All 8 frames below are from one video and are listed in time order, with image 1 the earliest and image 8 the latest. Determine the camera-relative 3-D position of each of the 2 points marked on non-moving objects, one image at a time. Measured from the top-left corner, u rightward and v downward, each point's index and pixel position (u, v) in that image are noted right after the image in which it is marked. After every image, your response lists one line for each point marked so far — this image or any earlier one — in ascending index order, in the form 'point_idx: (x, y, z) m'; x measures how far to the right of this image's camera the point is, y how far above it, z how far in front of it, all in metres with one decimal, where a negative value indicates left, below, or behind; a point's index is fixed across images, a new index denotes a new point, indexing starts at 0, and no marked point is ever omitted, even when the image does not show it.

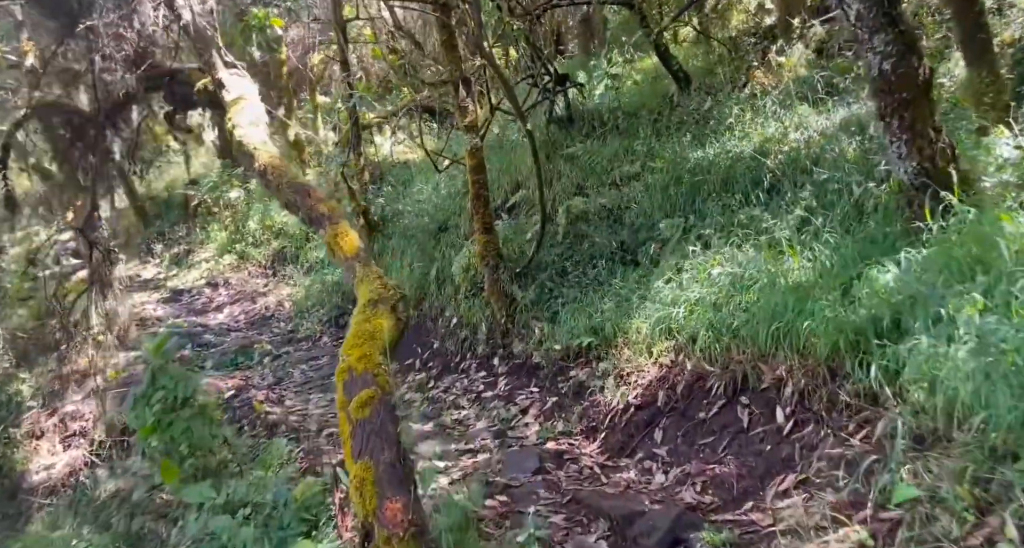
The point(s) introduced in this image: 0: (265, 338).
0: (-3.4, -0.8, +11.6) m
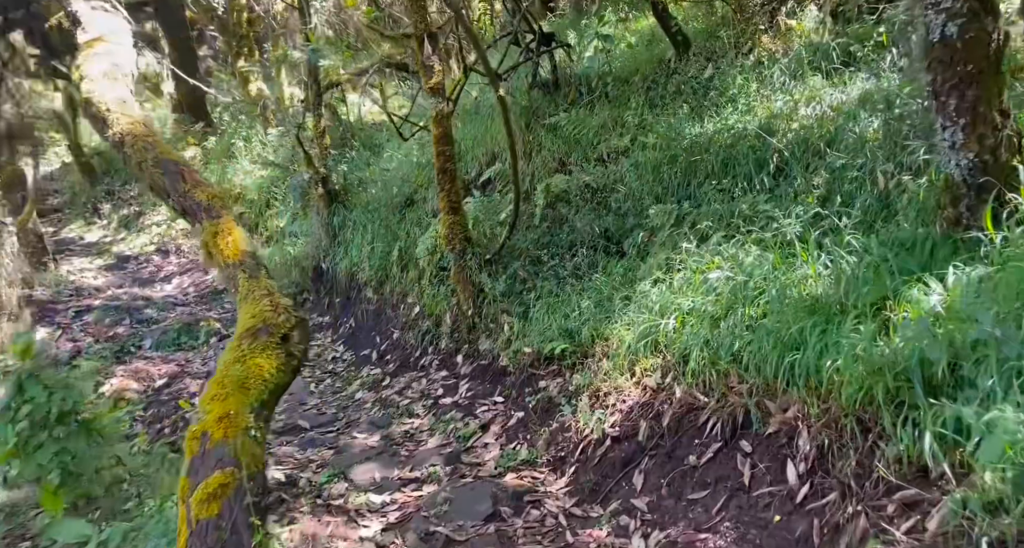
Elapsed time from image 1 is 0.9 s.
0: (-3.7, -0.5, +10.7) m
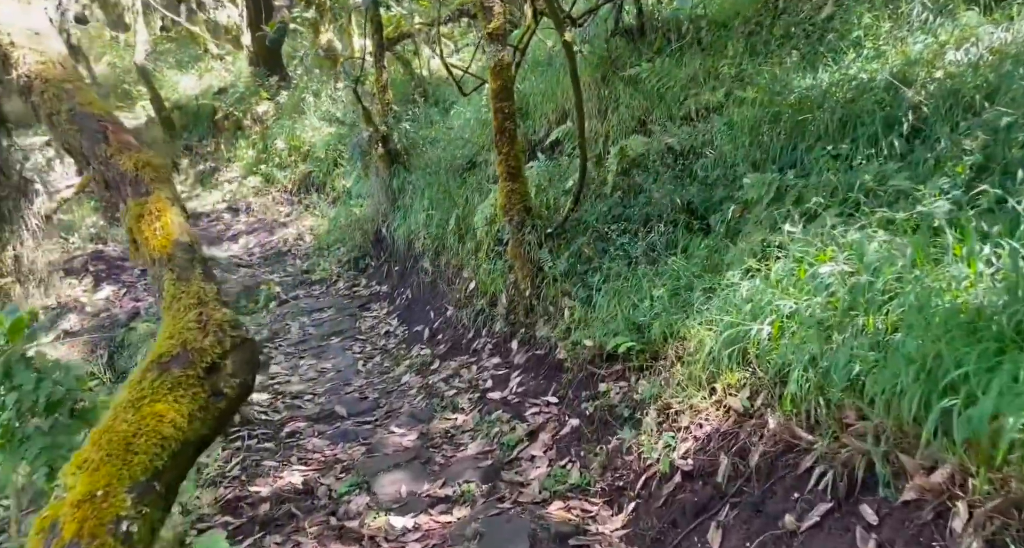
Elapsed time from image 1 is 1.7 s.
0: (-2.8, 0.0, +10.3) m
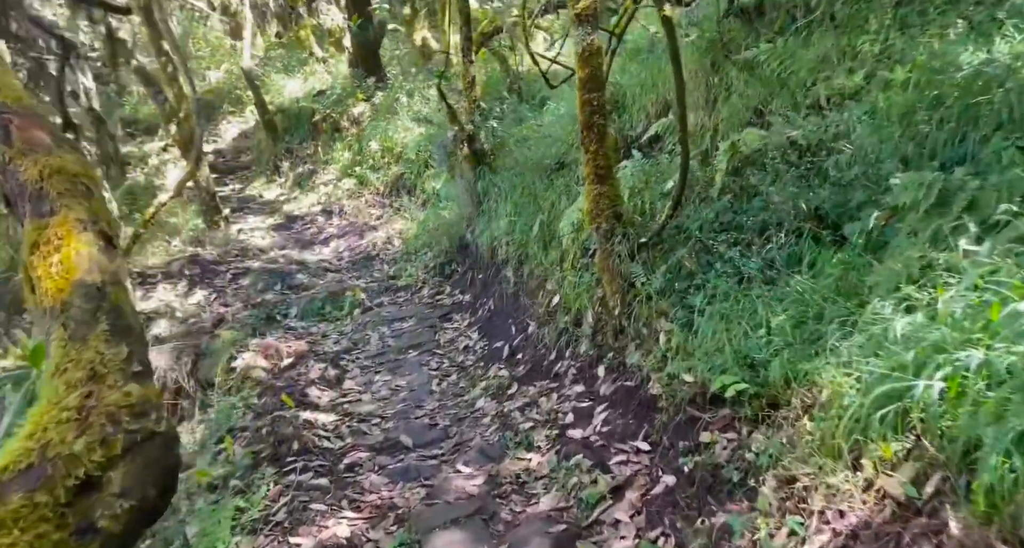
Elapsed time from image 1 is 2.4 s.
0: (-1.7, -0.1, +9.9) m
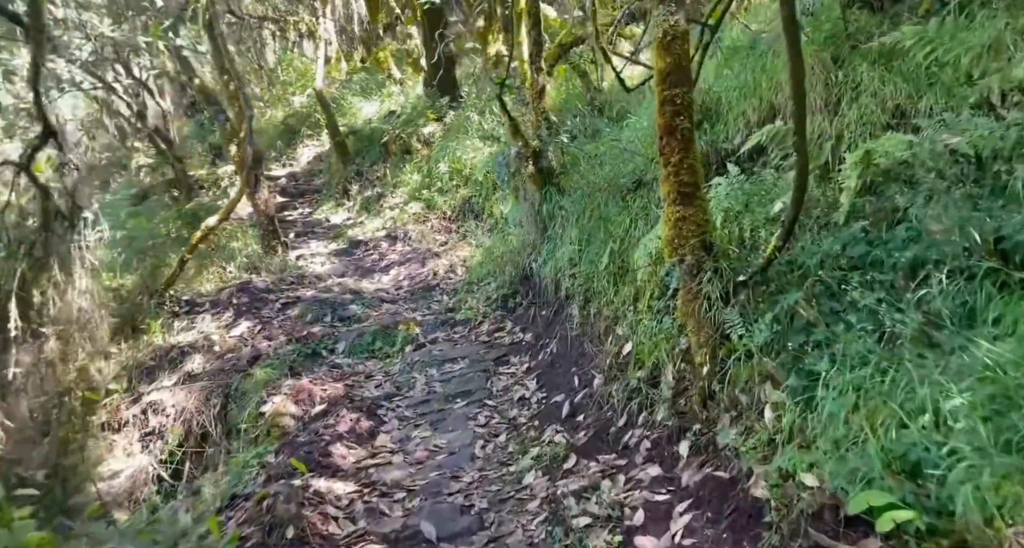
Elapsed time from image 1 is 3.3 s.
0: (-1.0, -0.4, +8.9) m
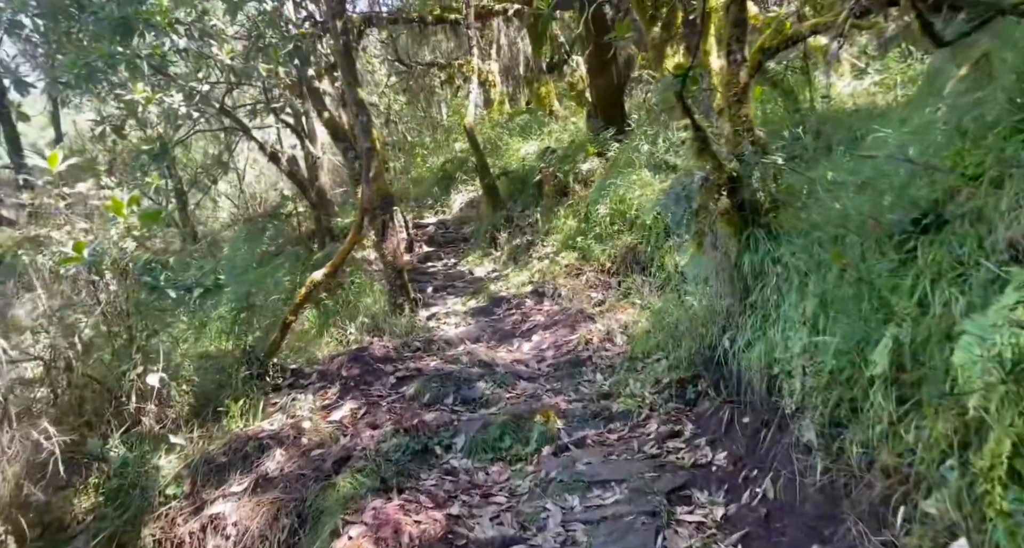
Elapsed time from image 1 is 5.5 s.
0: (+0.4, -1.0, +6.8) m
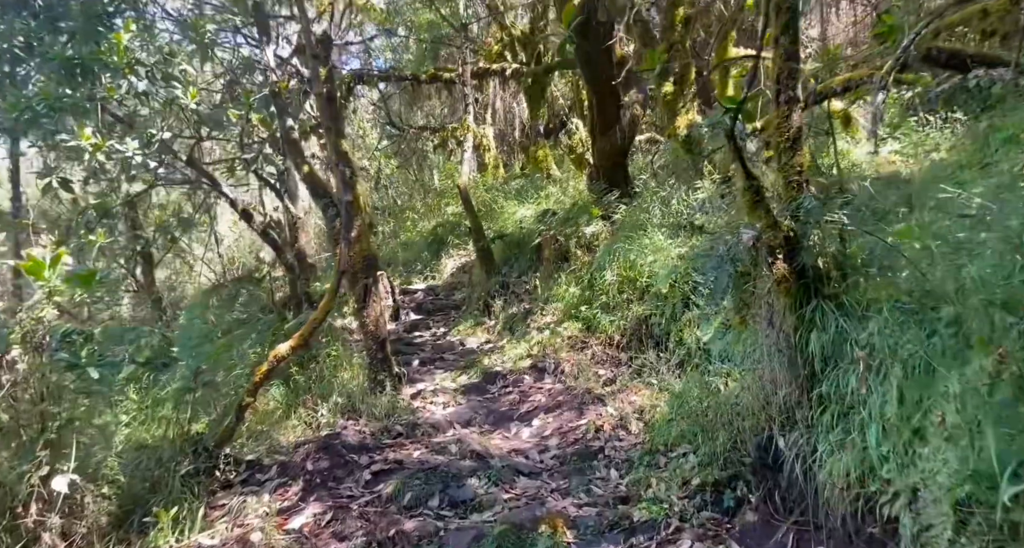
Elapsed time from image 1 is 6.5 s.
0: (+0.3, -1.5, +5.6) m
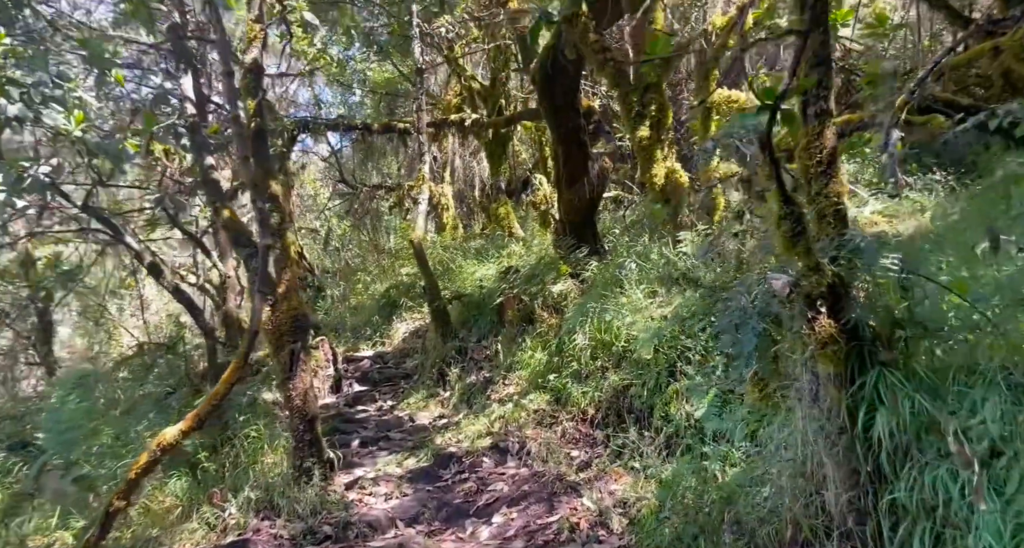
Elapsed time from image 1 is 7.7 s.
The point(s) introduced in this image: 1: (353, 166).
0: (+0.1, -1.8, +4.3) m
1: (-2.7, +1.9, +14.6) m
